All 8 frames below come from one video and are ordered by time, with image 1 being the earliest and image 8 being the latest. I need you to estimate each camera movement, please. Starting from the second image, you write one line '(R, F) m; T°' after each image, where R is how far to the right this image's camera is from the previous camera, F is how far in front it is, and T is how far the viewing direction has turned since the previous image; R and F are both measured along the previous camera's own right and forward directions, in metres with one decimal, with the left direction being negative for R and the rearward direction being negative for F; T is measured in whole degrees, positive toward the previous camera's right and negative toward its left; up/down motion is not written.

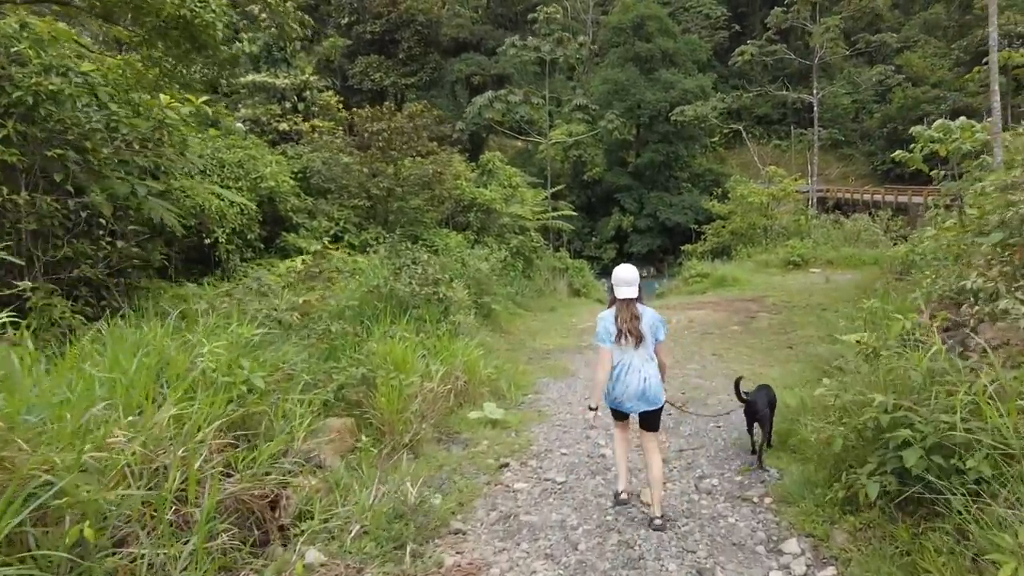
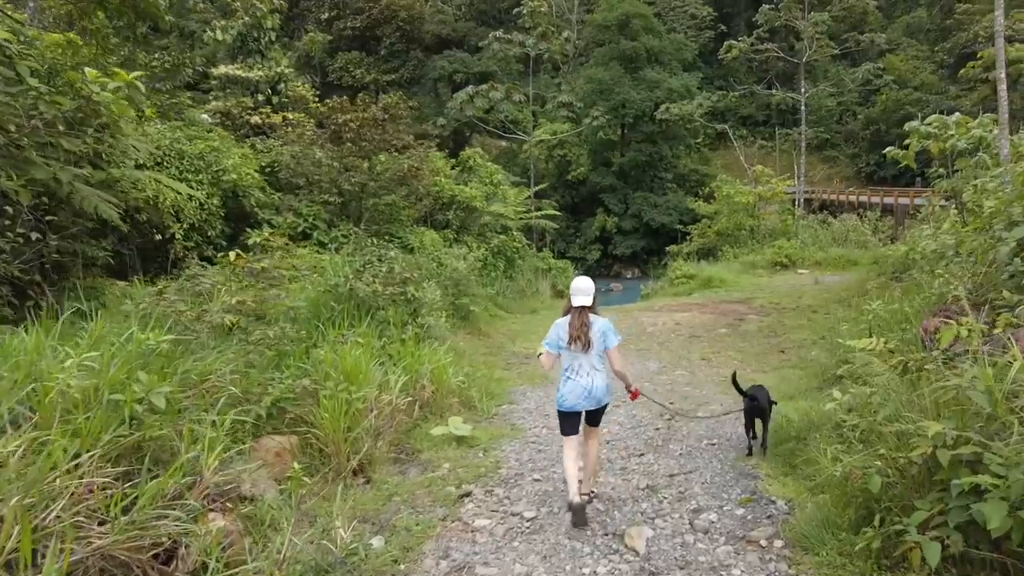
(+0.1, +0.5) m; +1°
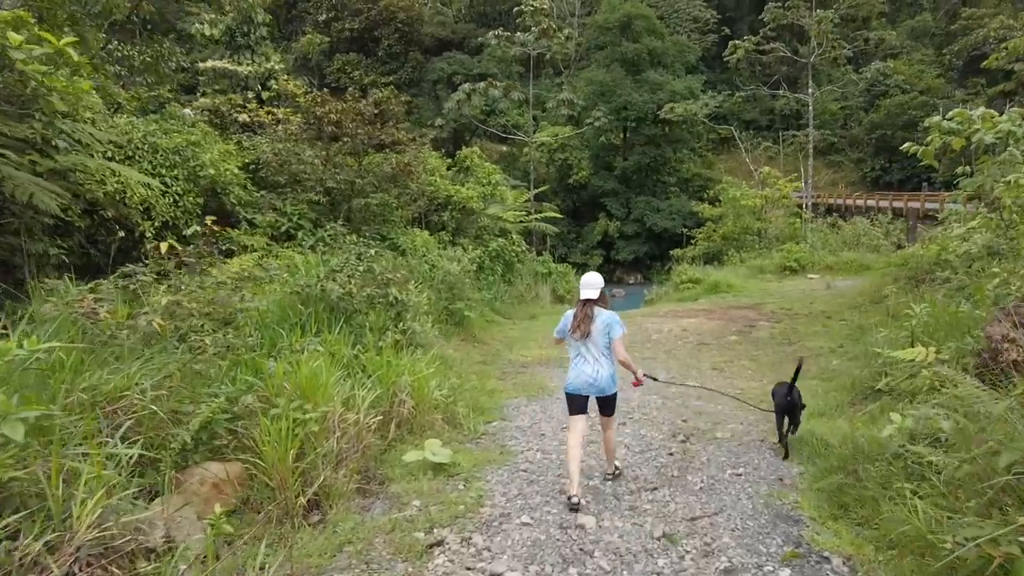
(+0.1, +0.5) m; 0°
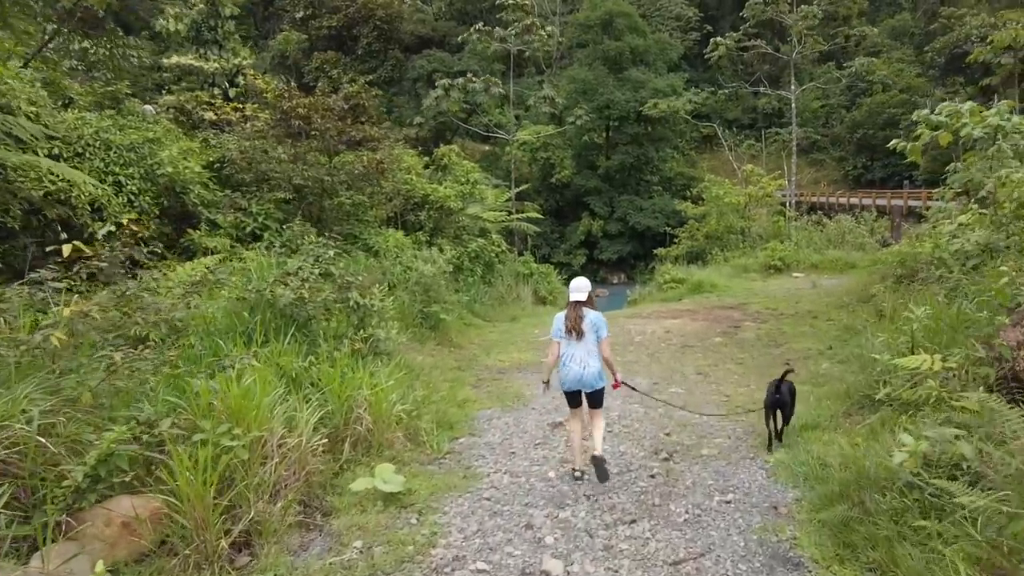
(+0.1, +0.3) m; +1°
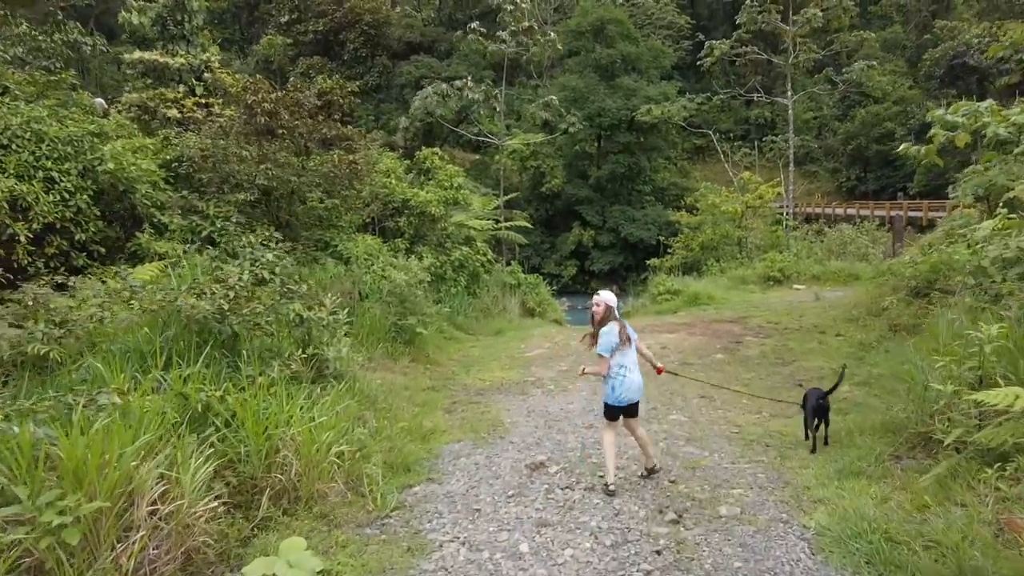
(+0.1, +0.7) m; +1°
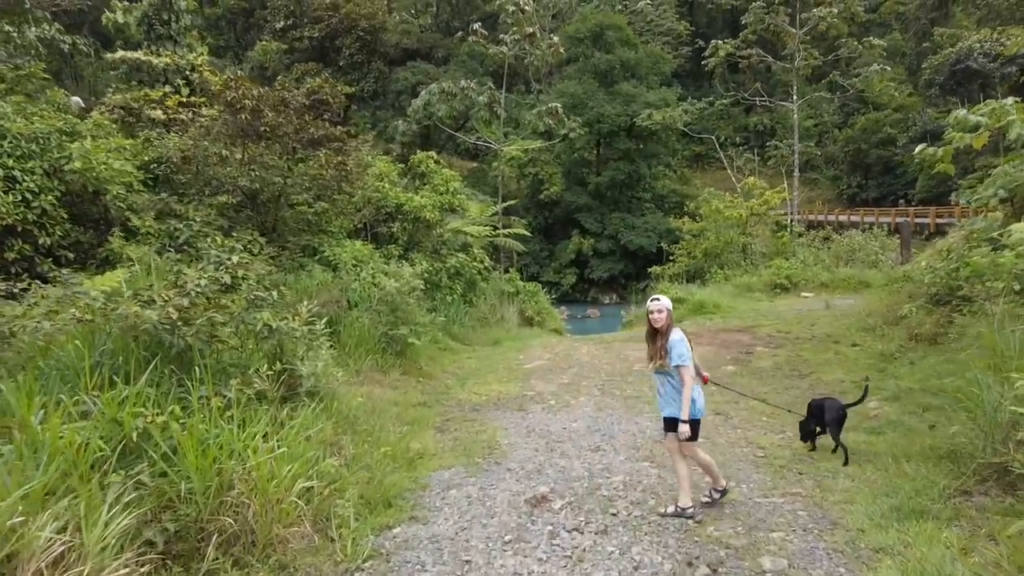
(0.0, +0.5) m; 0°
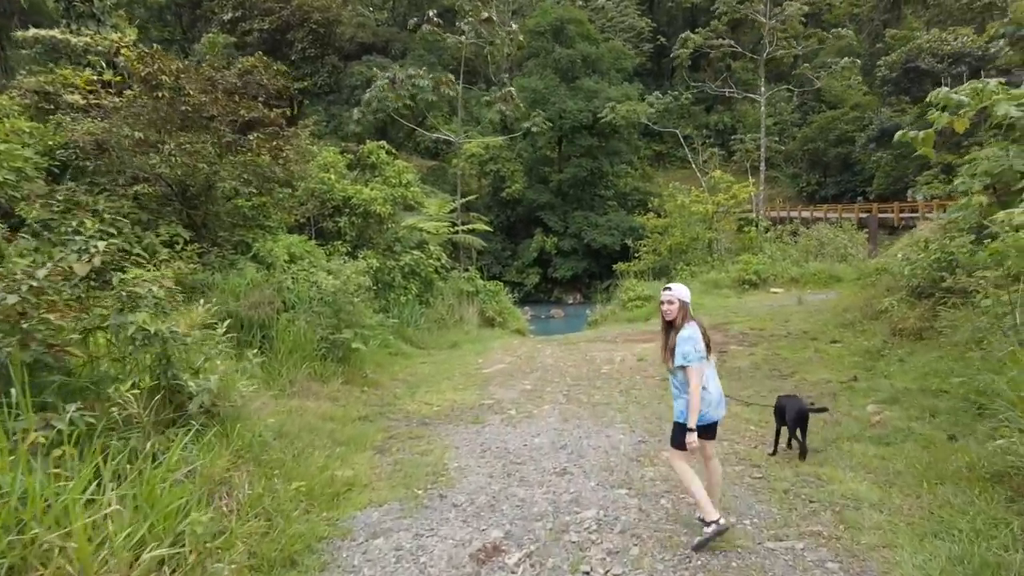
(+0.1, +0.7) m; +3°
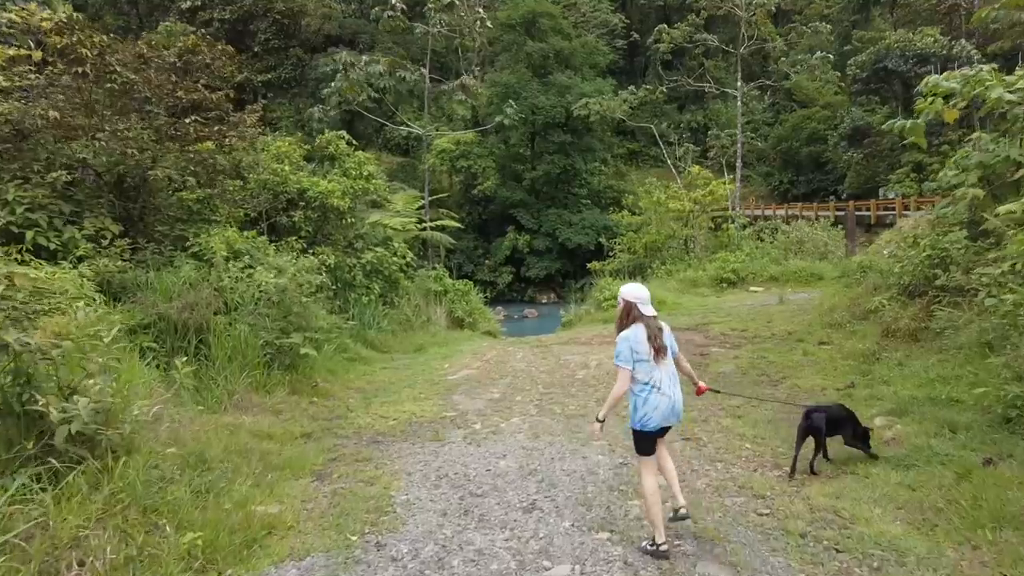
(+0.1, +0.6) m; +2°
